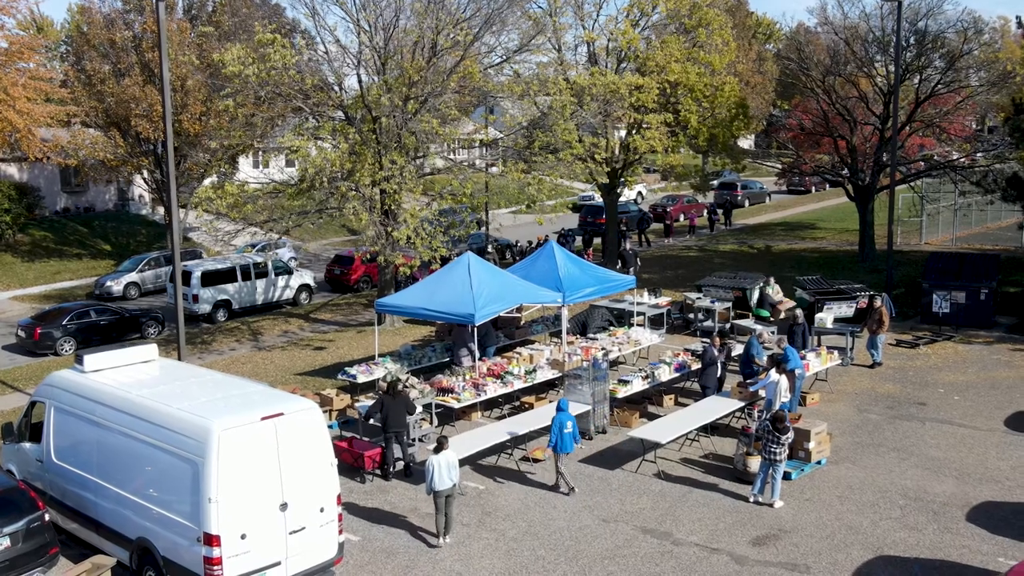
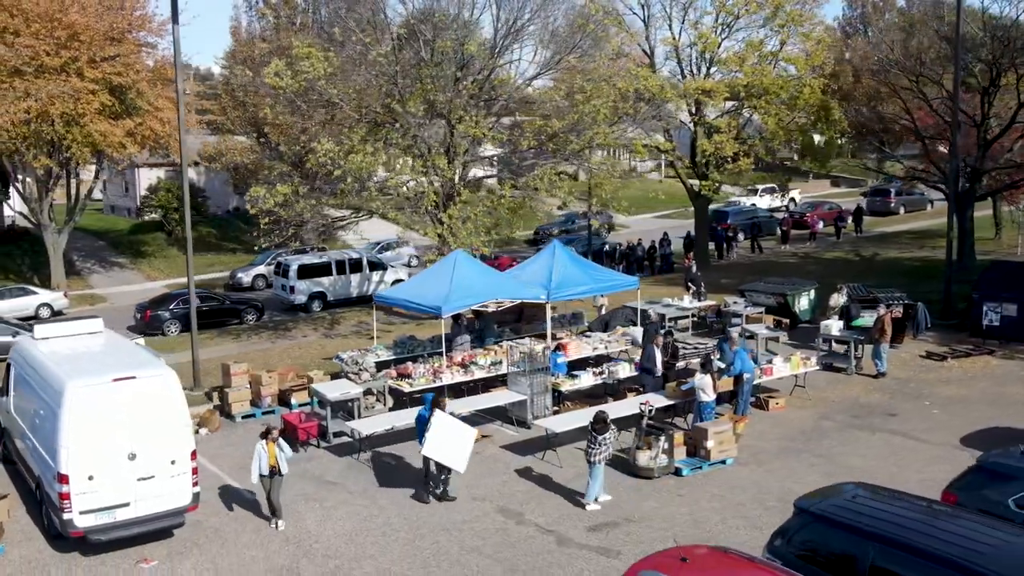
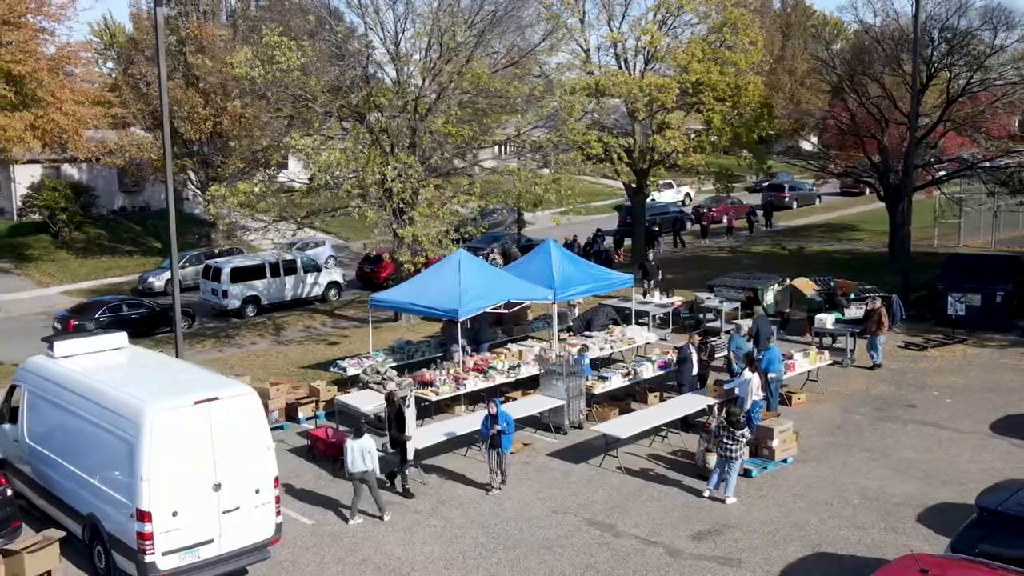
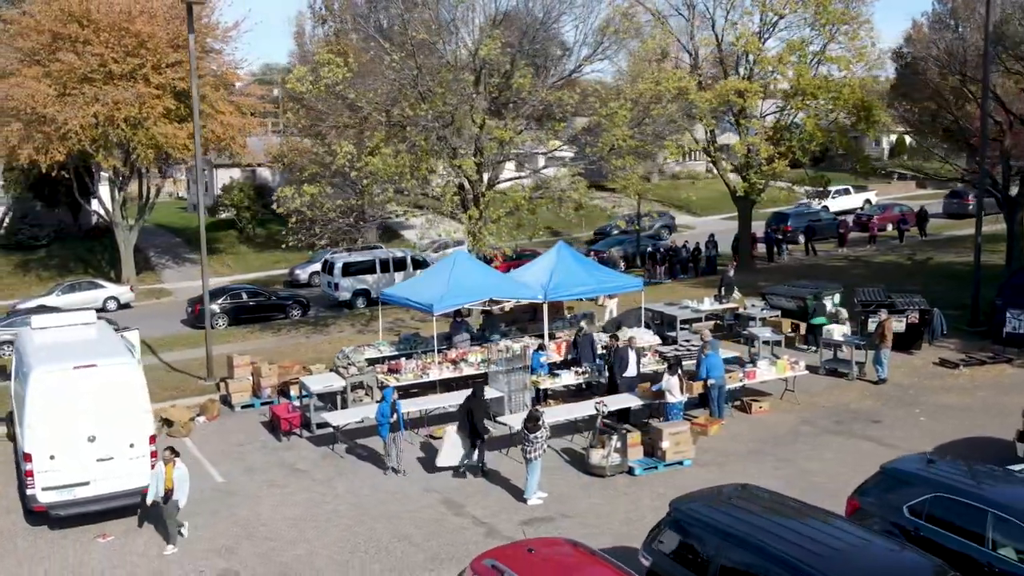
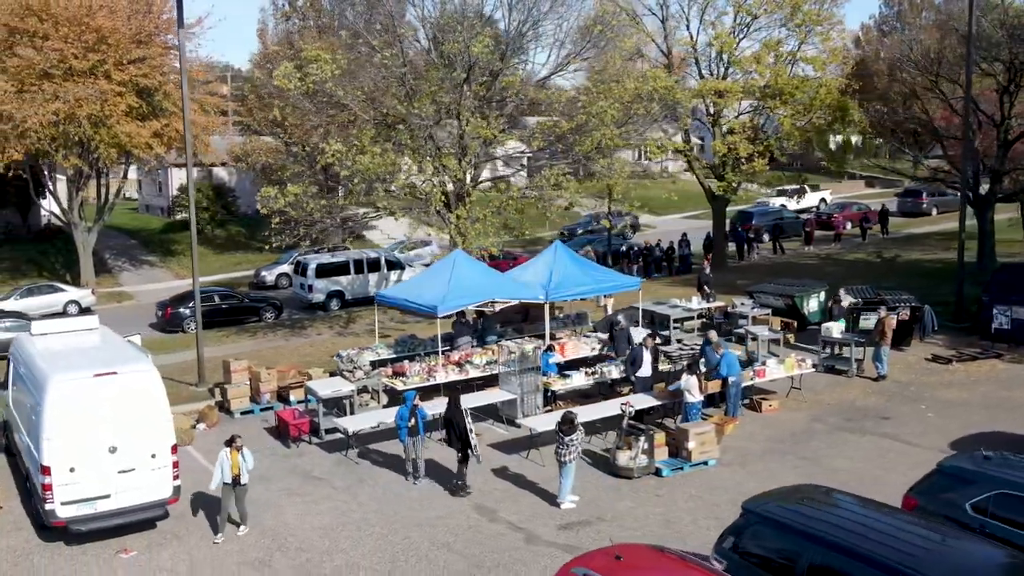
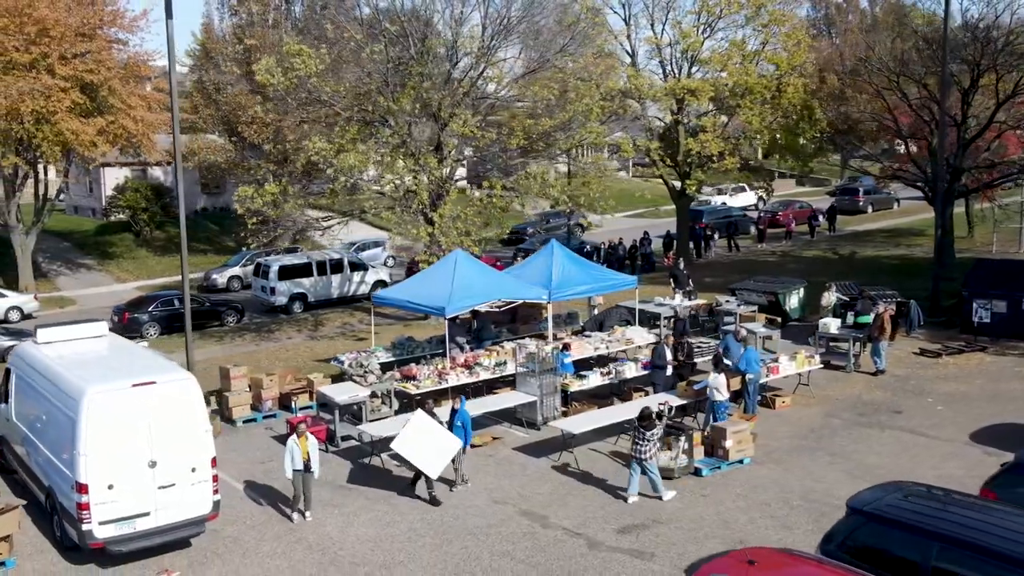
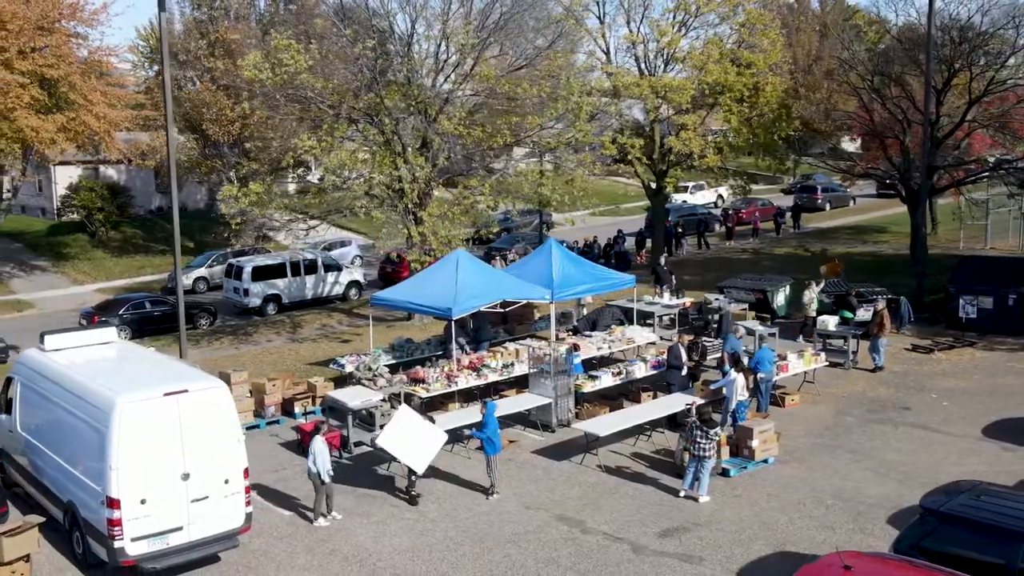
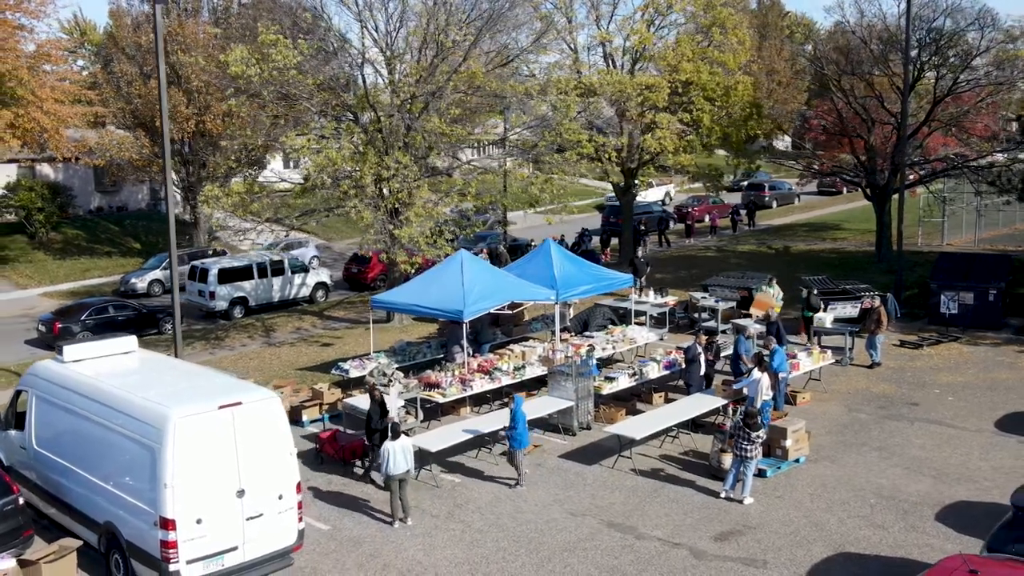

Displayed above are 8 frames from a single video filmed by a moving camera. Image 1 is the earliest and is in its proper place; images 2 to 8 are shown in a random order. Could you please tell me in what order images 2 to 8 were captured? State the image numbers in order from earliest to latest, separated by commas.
8, 3, 7, 6, 2, 5, 4
